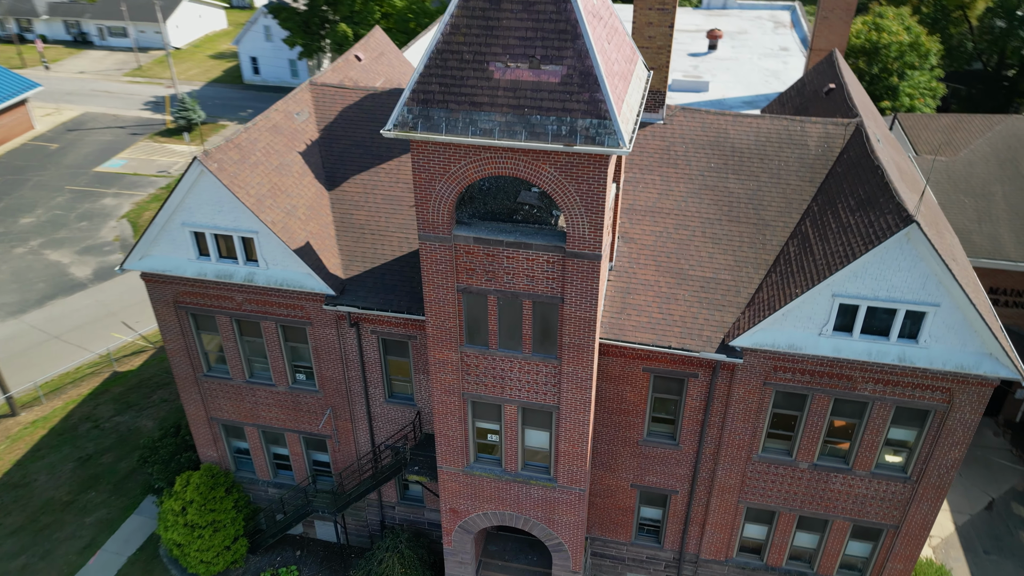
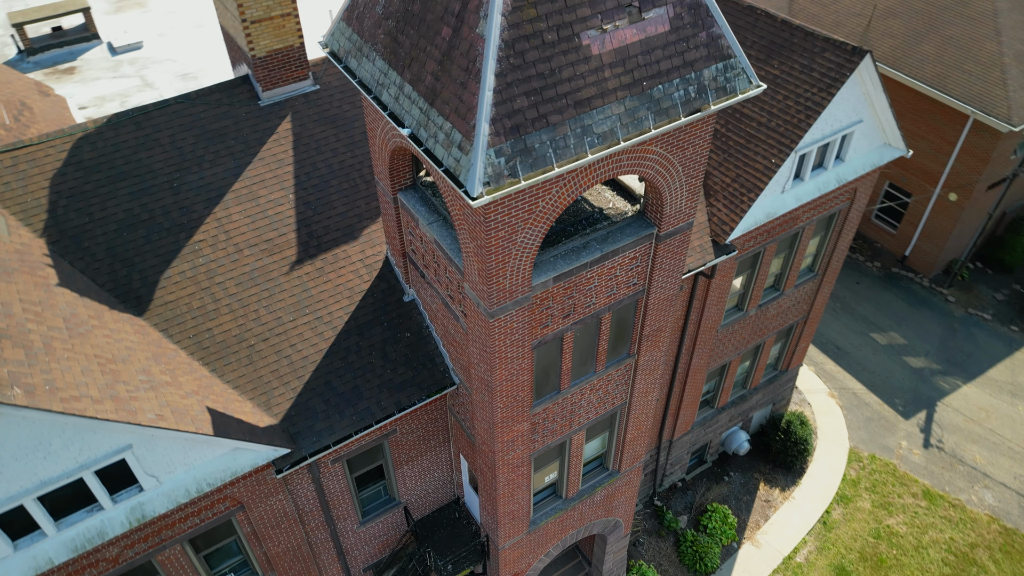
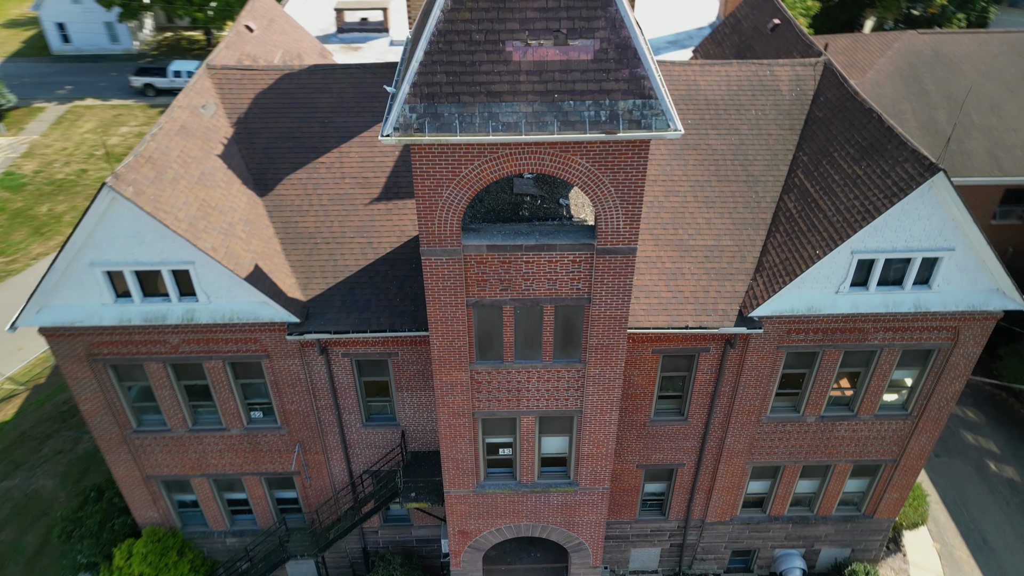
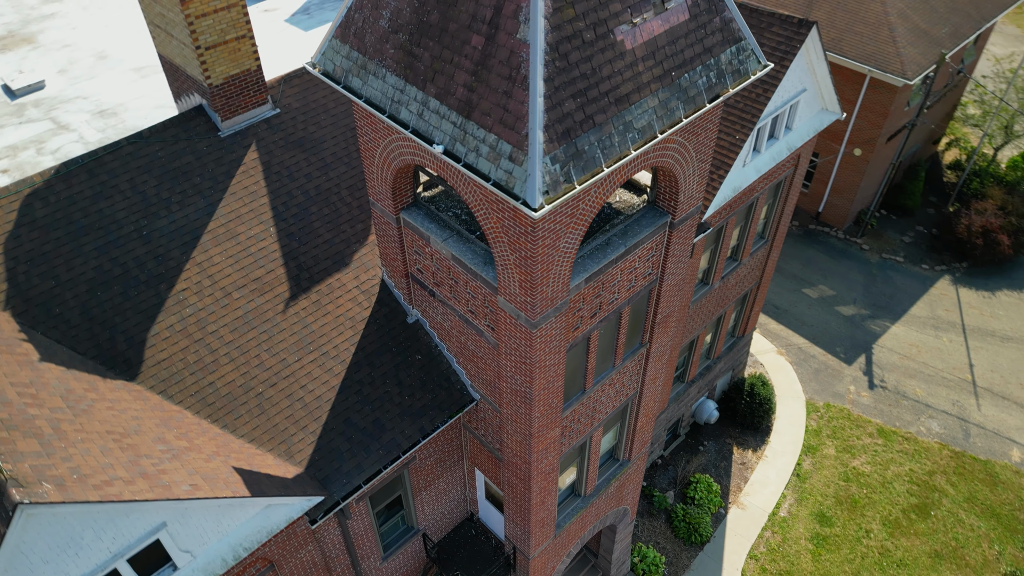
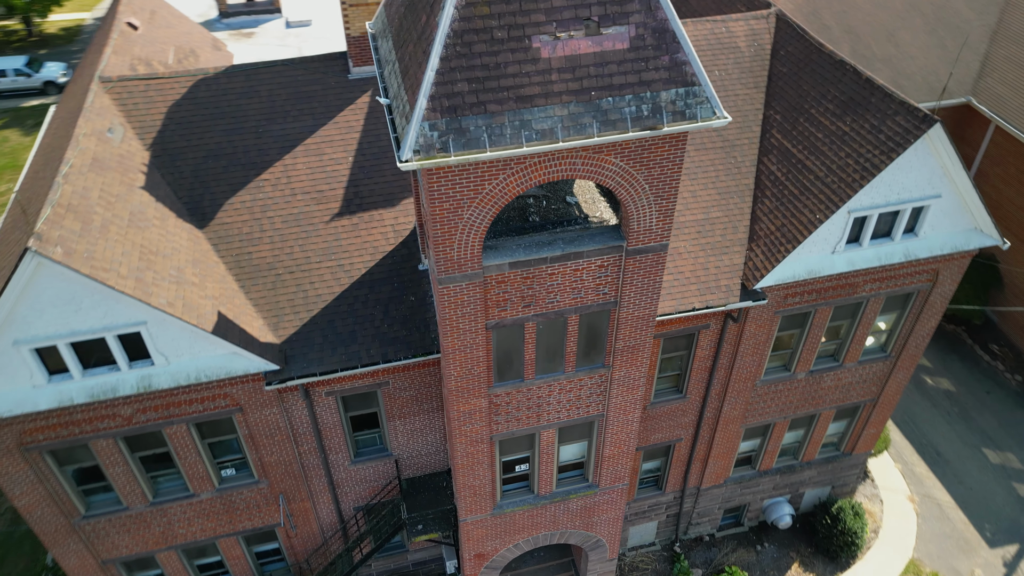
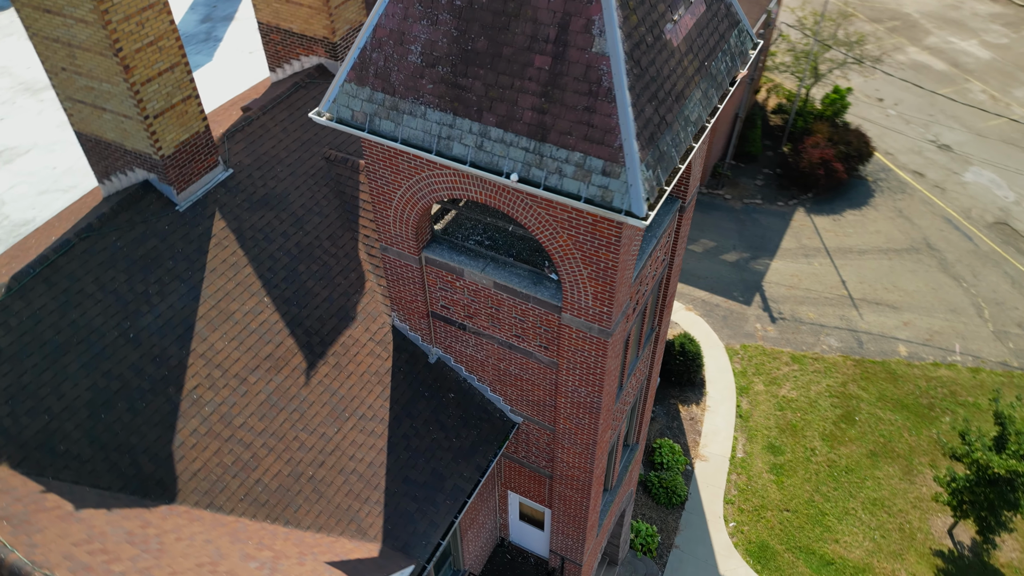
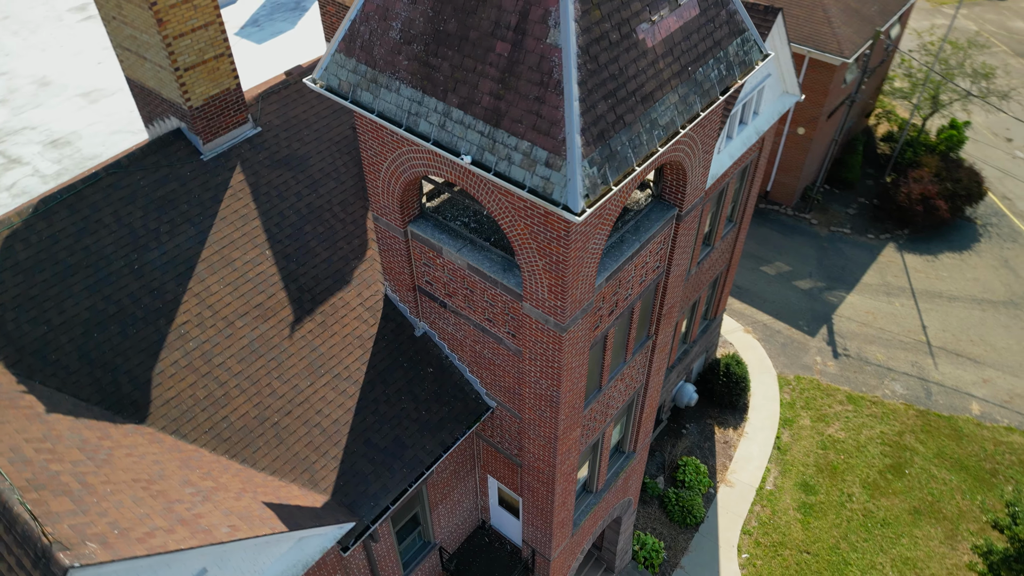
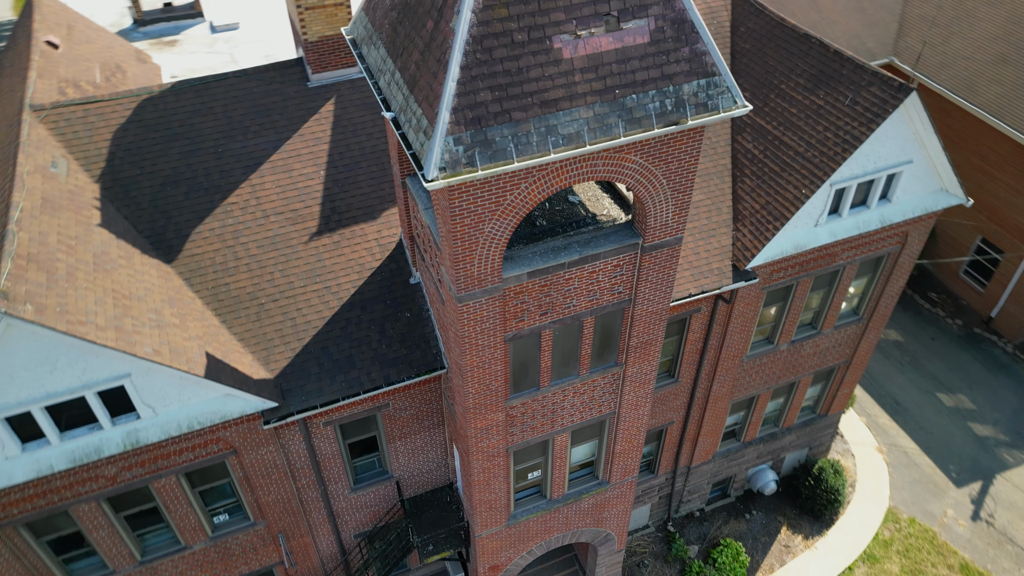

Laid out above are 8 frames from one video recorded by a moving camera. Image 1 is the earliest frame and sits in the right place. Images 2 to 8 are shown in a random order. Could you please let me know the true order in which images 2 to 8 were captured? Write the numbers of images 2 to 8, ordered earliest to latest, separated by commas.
3, 5, 8, 2, 4, 7, 6
